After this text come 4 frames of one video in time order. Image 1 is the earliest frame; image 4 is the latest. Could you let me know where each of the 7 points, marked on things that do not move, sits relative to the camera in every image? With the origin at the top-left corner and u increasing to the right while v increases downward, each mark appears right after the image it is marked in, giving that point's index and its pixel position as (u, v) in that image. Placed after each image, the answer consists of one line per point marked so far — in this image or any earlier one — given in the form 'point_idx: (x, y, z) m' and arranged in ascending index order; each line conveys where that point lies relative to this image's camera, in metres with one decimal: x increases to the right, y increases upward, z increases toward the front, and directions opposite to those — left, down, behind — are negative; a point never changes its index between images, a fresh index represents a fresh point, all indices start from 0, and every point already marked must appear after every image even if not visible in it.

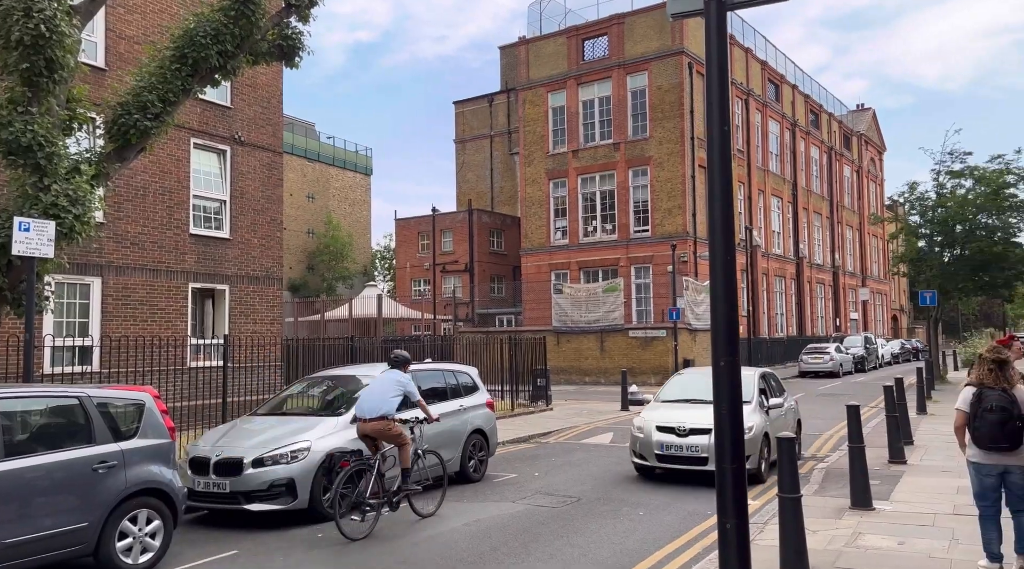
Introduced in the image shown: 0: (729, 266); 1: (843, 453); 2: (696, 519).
0: (+1.3, +0.1, +5.0) m
1: (+5.5, -2.8, +14.1) m
2: (+1.9, -2.5, +8.9) m
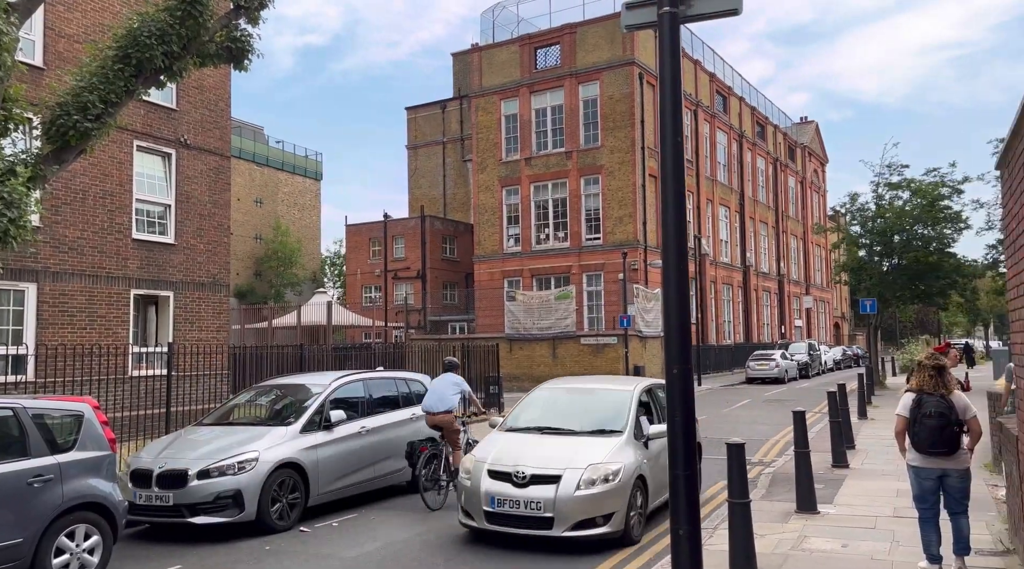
0: (+1.0, +0.1, +5.0) m
1: (+4.7, -2.9, +14.4) m
2: (+1.4, -2.6, +8.9) m
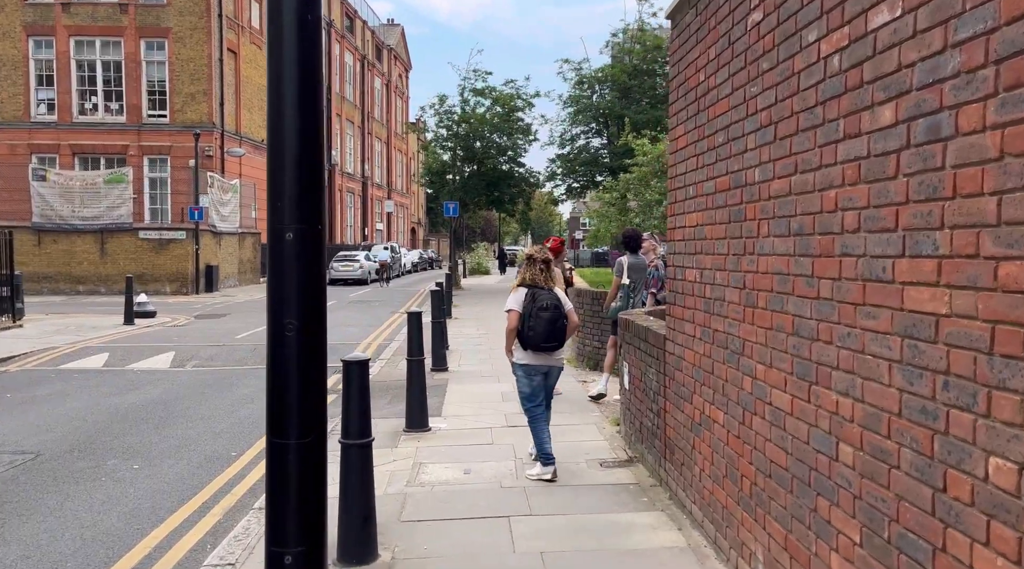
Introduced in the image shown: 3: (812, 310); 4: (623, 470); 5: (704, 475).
0: (-0.7, +0.7, +2.7) m
1: (-2.0, -1.2, +12.9) m
2: (-2.3, -1.4, +6.6) m
3: (+1.2, -0.1, +3.4) m
4: (+0.9, -1.5, +6.7) m
5: (+1.1, -1.1, +5.0) m
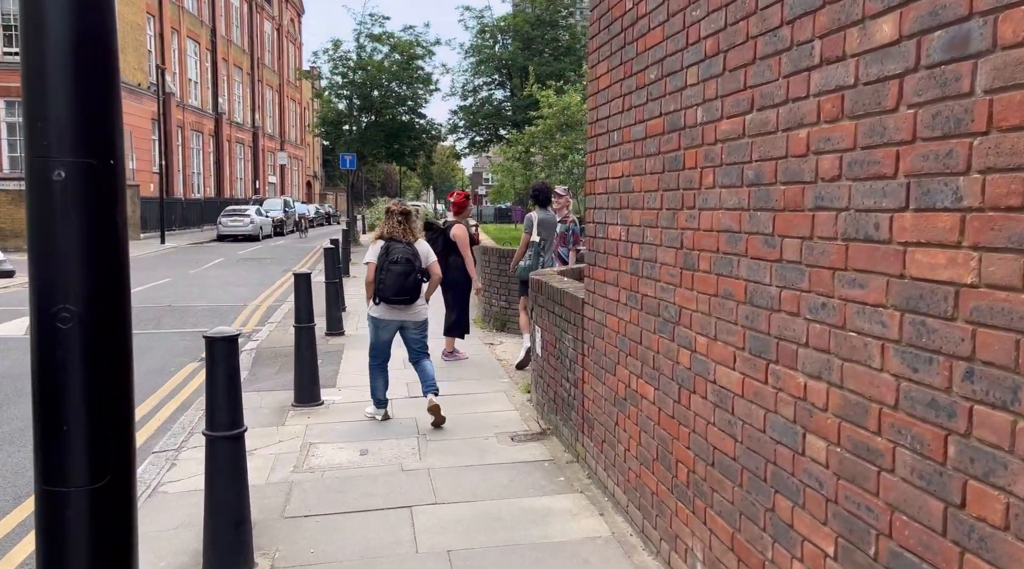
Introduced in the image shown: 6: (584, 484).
0: (-0.9, +0.8, +1.9) m
1: (-3.4, -0.6, +12.0) m
2: (-3.0, -1.2, +5.7) m
3: (+0.9, 0.0, +2.9) m
4: (+0.2, -1.2, +6.2) m
5: (+0.6, -0.9, +4.5) m
6: (+0.4, -1.2, +5.3) m
